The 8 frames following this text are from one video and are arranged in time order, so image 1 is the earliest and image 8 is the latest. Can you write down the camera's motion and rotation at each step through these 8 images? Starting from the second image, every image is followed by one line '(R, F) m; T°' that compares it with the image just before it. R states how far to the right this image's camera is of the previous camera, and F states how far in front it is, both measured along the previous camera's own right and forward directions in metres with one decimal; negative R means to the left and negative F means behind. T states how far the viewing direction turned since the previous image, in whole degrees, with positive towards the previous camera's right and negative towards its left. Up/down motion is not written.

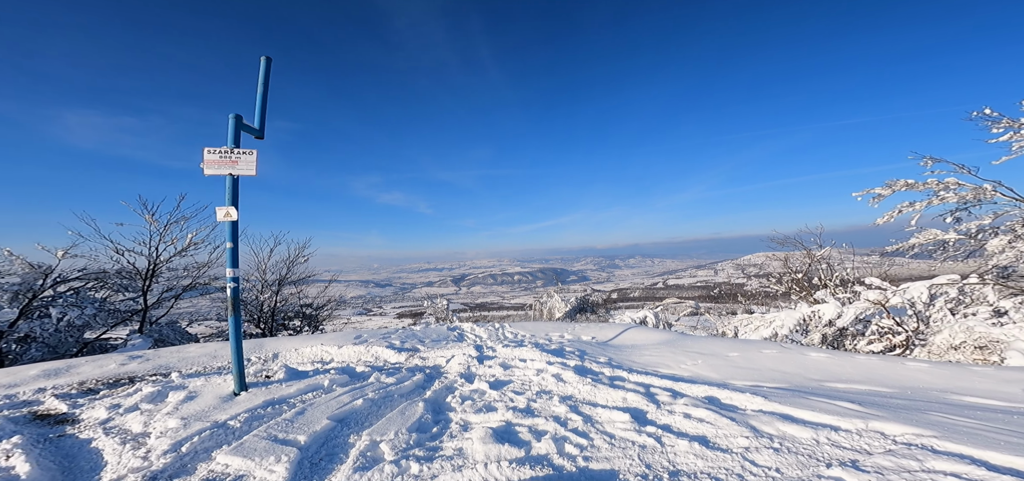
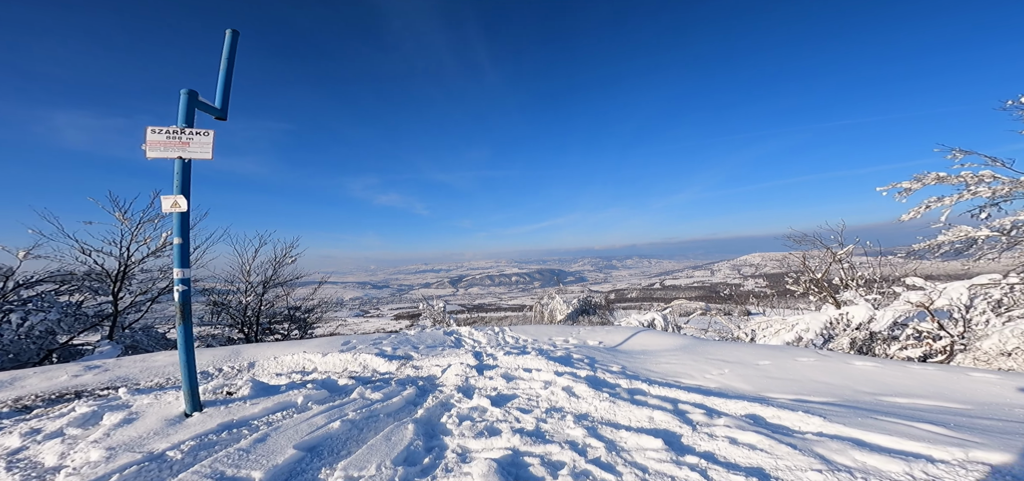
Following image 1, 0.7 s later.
(-0.1, +0.7) m; 0°
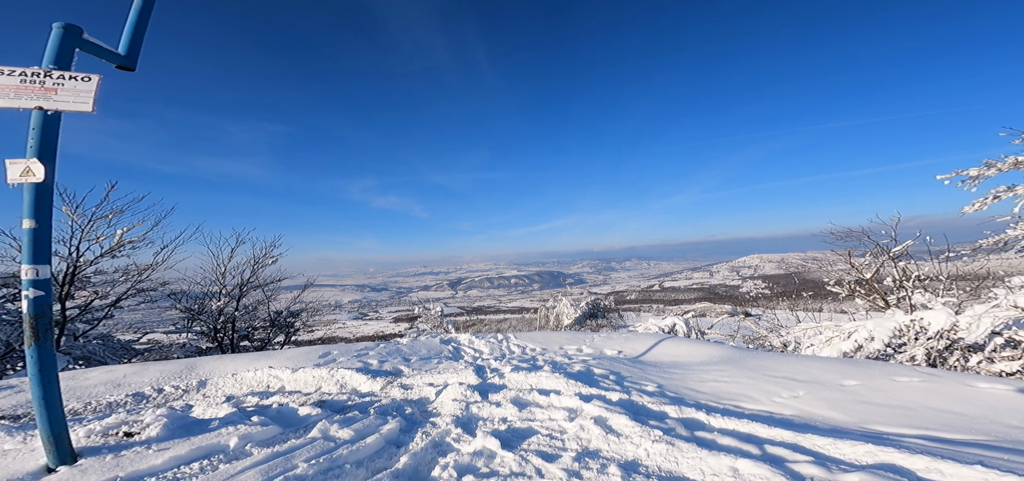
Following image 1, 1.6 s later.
(-0.1, +1.2) m; 0°
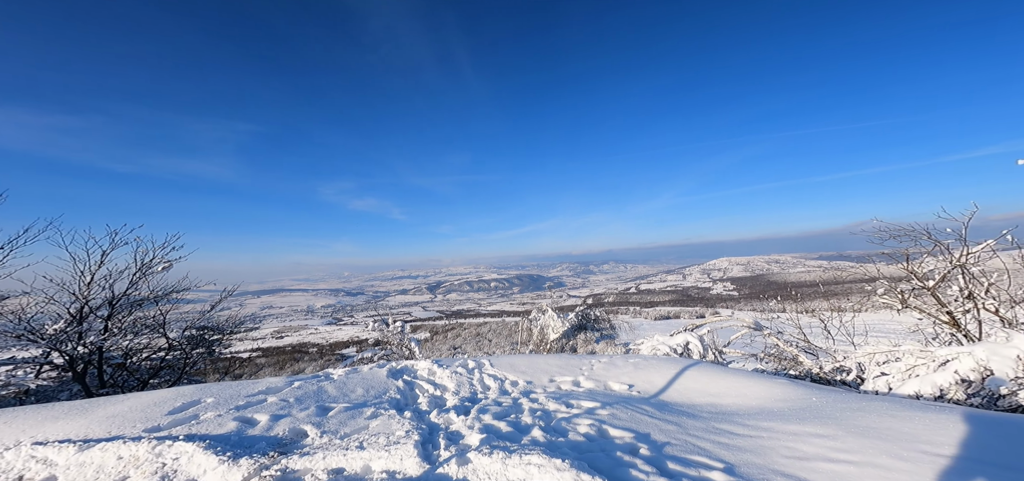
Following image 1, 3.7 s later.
(+0.1, +2.2) m; +3°
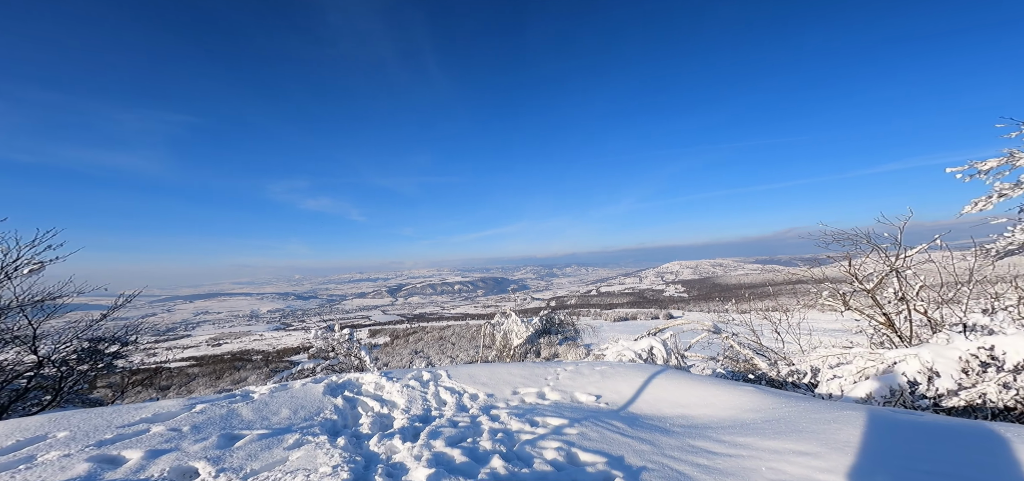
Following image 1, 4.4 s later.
(0.0, +0.5) m; +4°
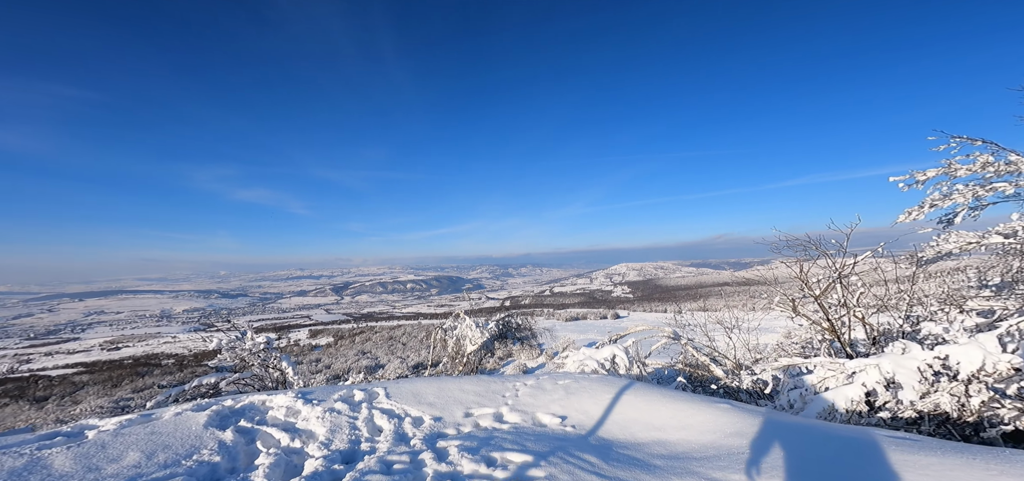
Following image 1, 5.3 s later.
(0.0, +0.8) m; +5°
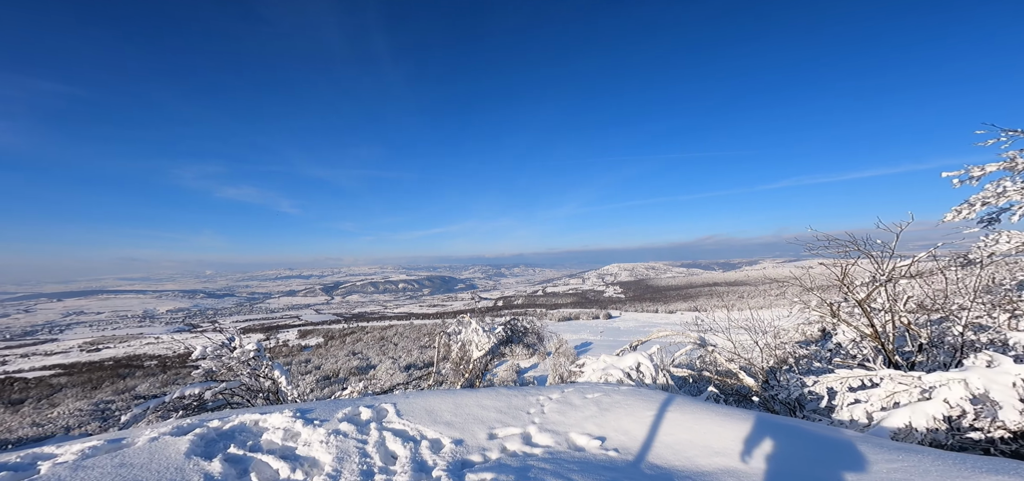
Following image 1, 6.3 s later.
(-0.4, +0.7) m; +1°
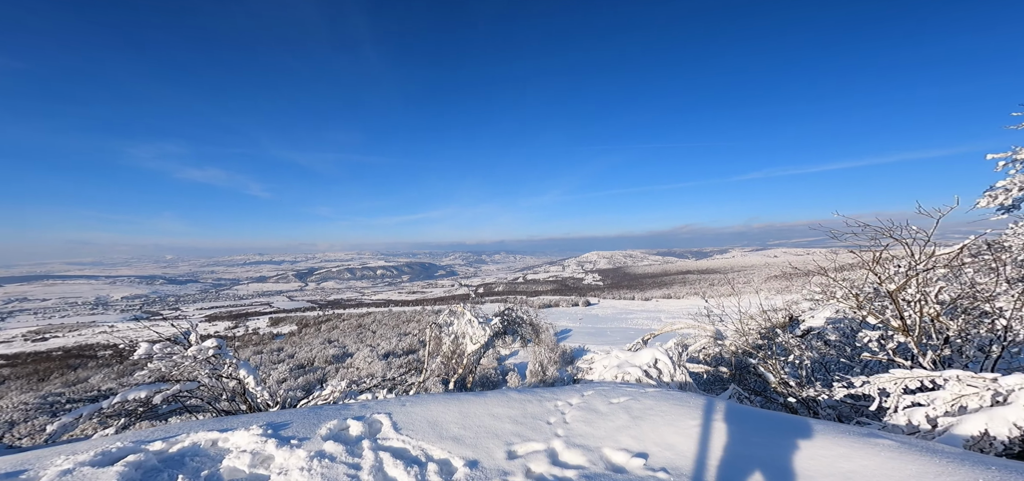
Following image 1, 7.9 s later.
(-0.4, +0.9) m; +3°
